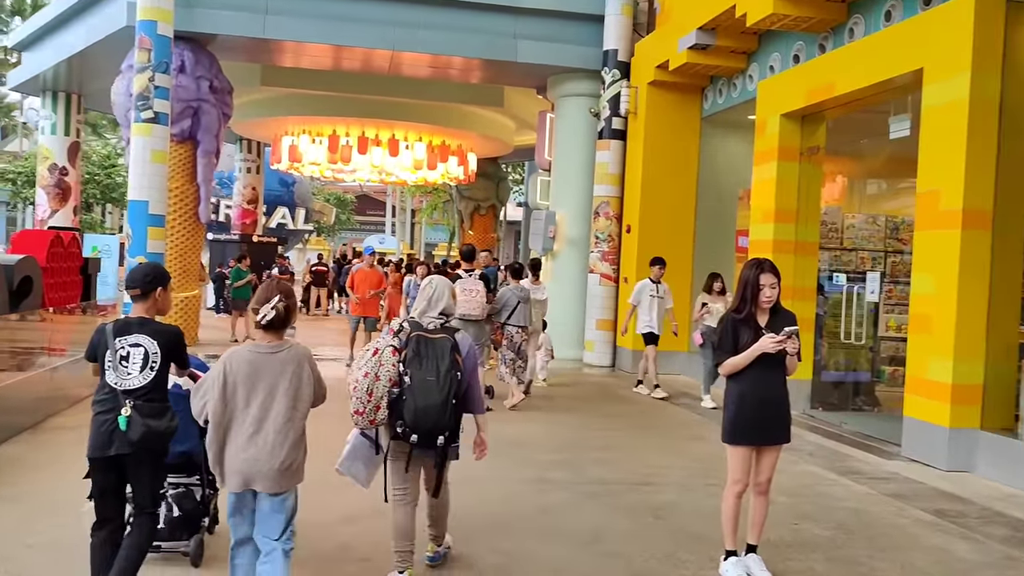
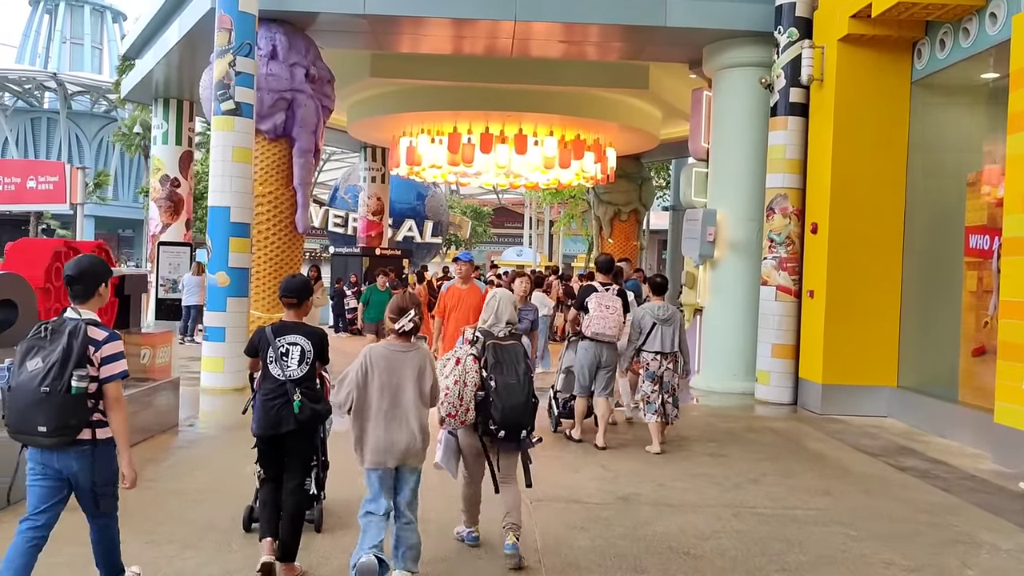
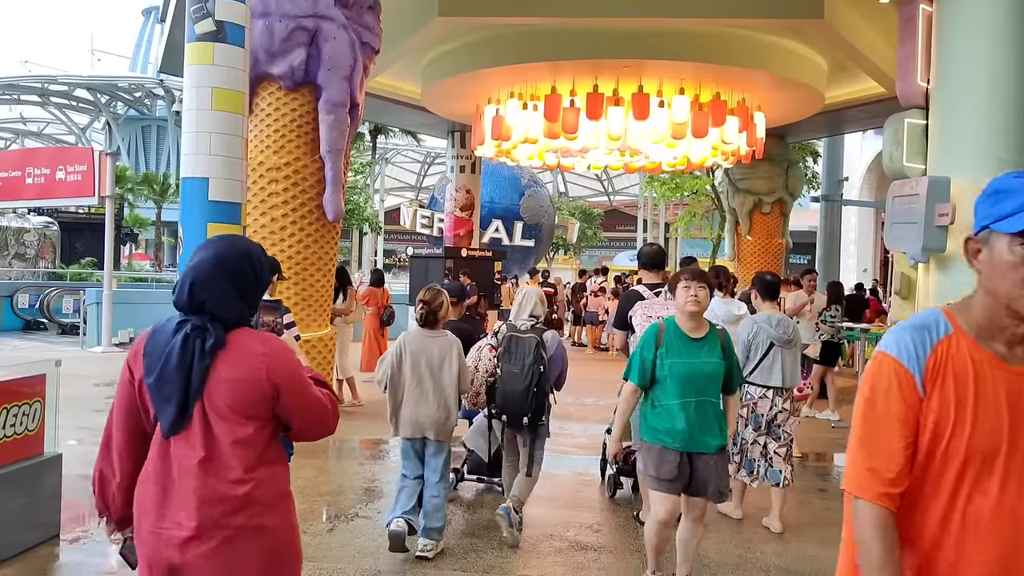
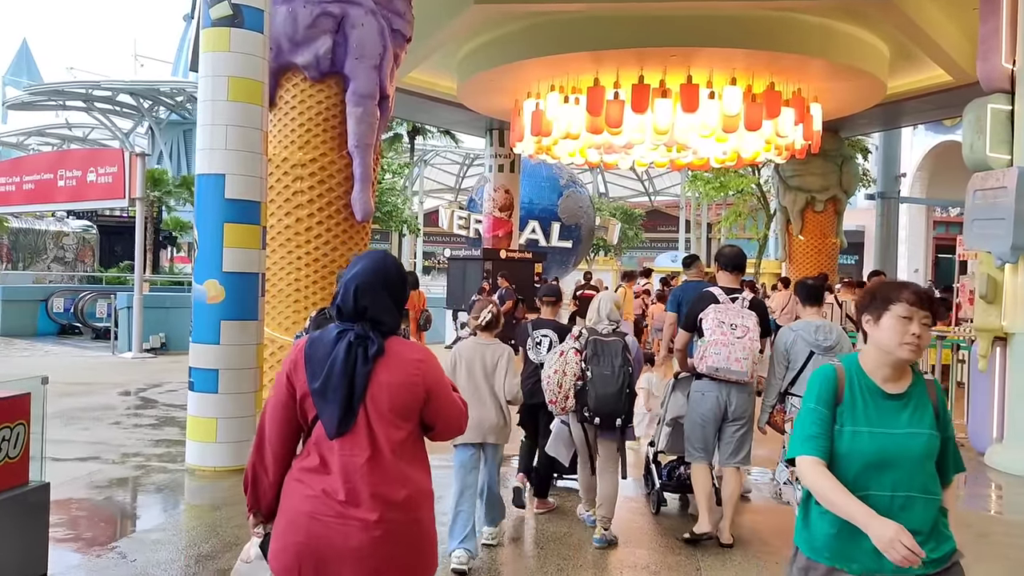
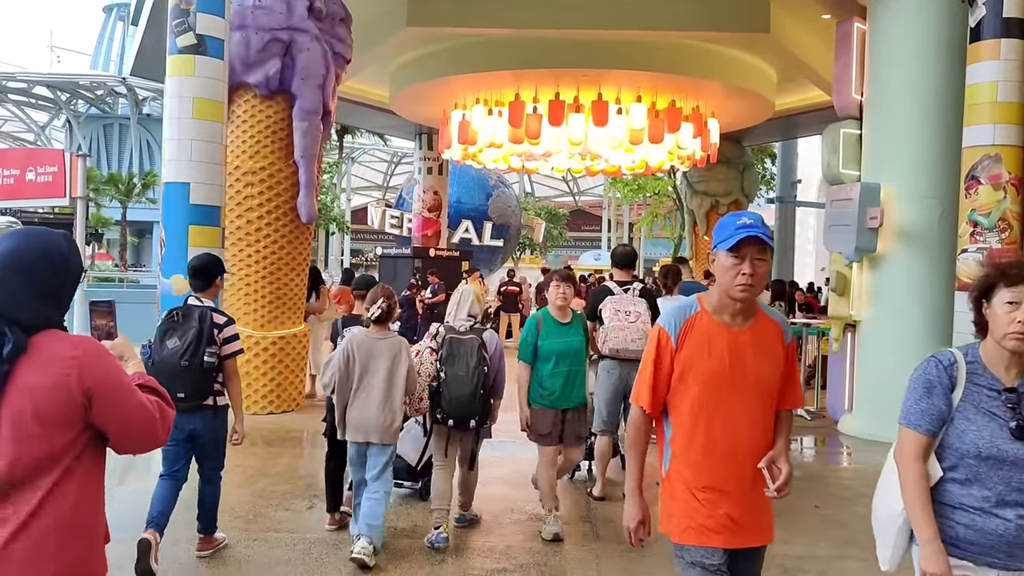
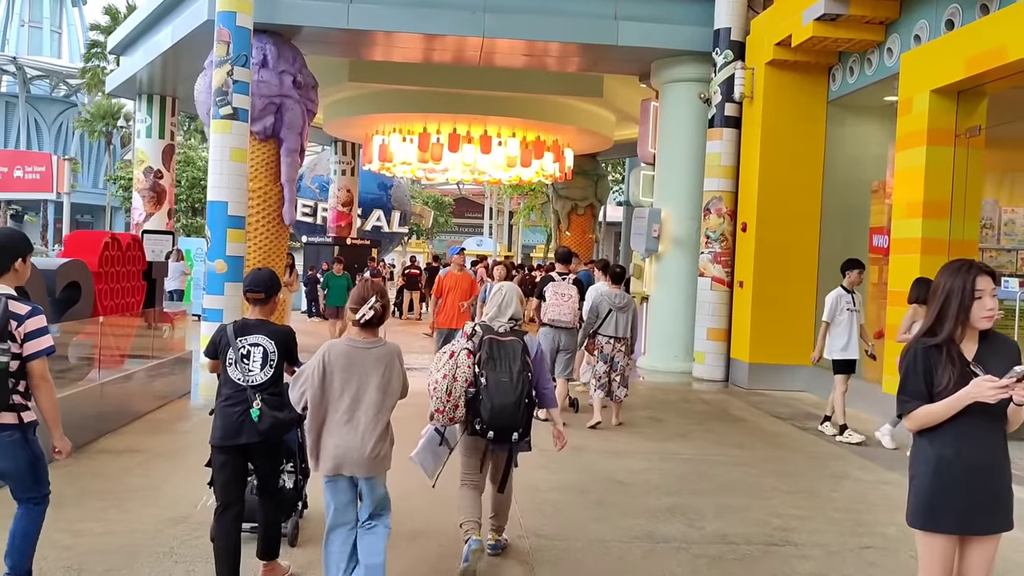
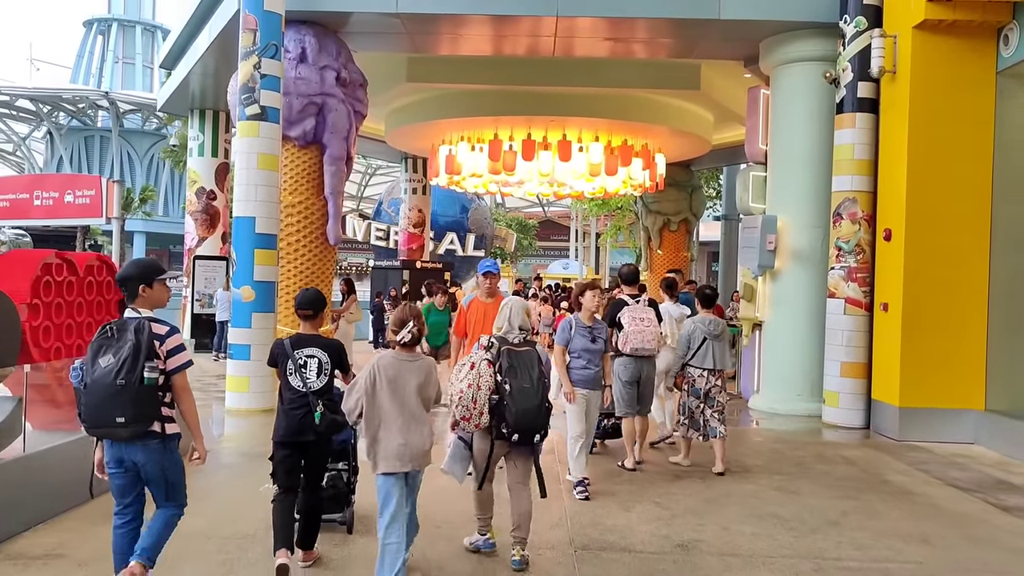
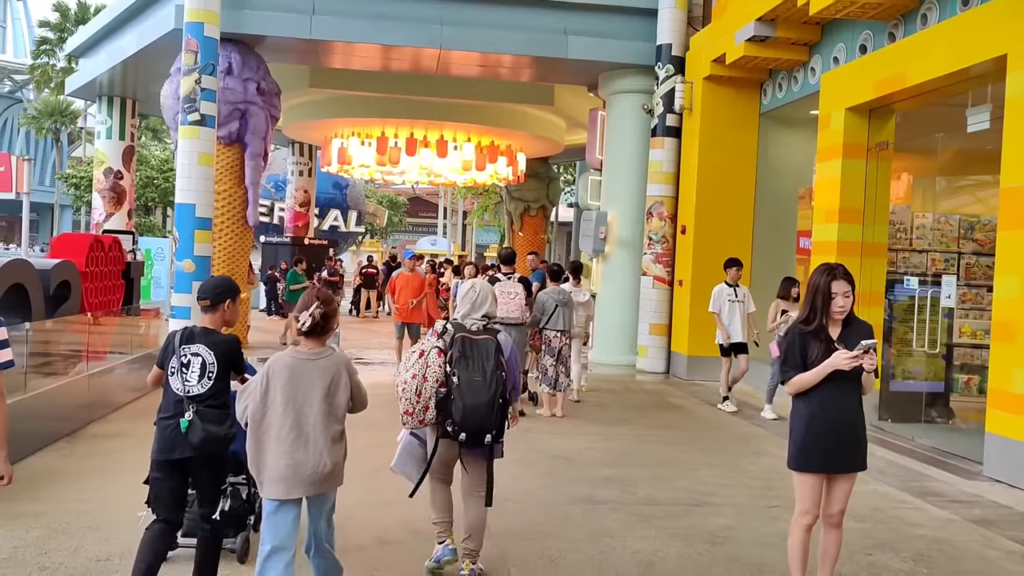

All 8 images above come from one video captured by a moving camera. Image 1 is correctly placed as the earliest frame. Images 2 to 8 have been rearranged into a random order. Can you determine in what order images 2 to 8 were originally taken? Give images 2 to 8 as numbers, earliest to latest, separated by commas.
8, 6, 2, 7, 5, 3, 4
